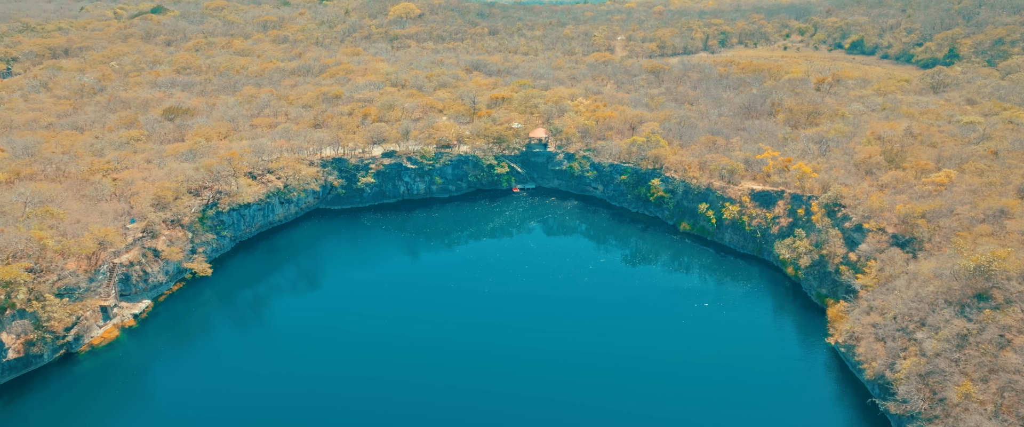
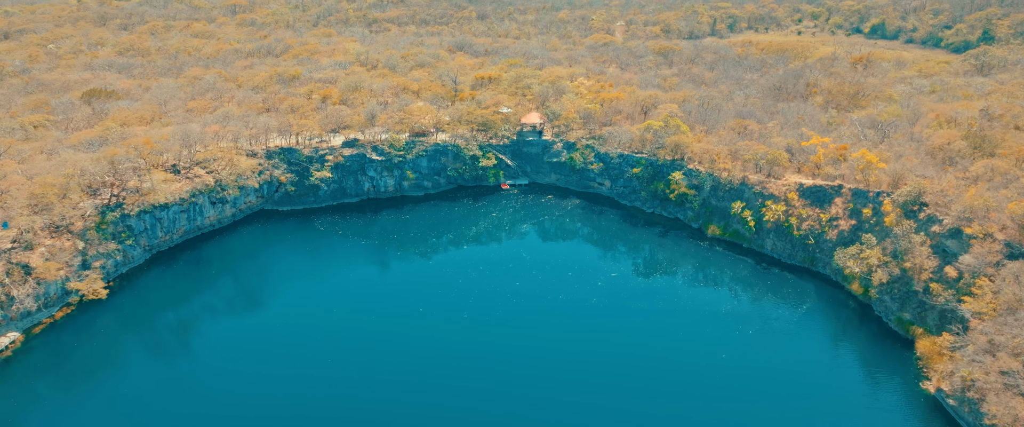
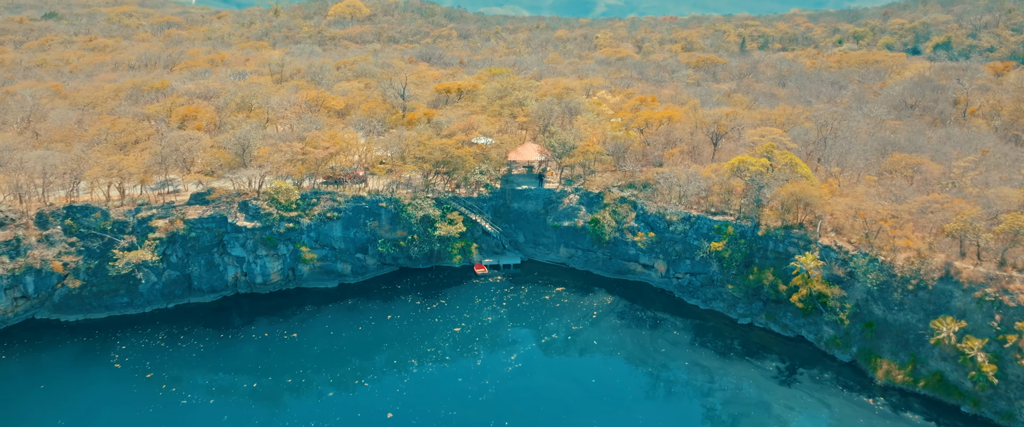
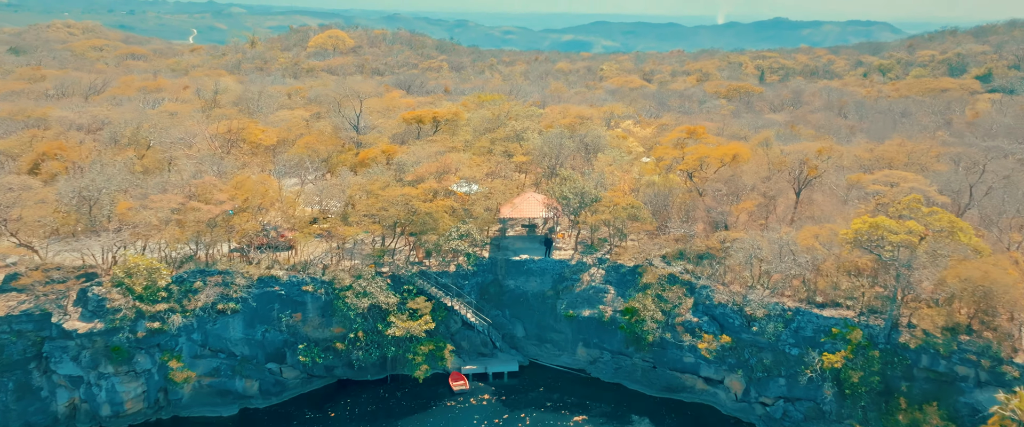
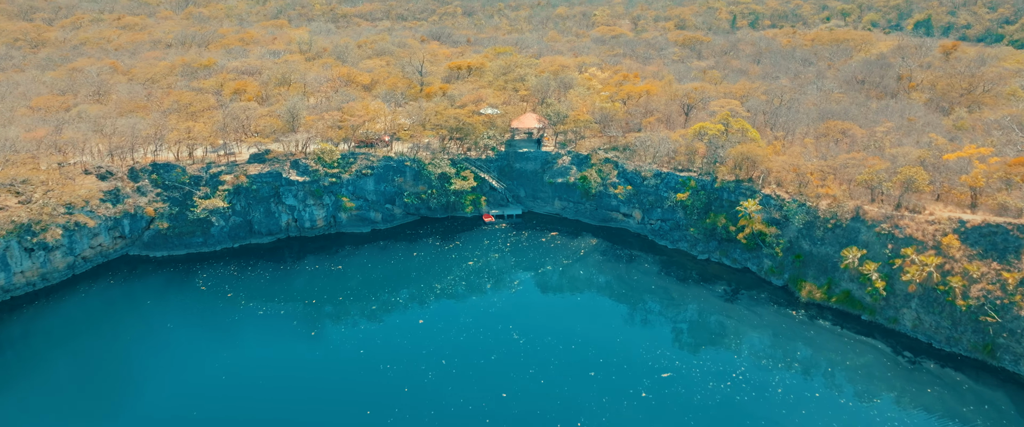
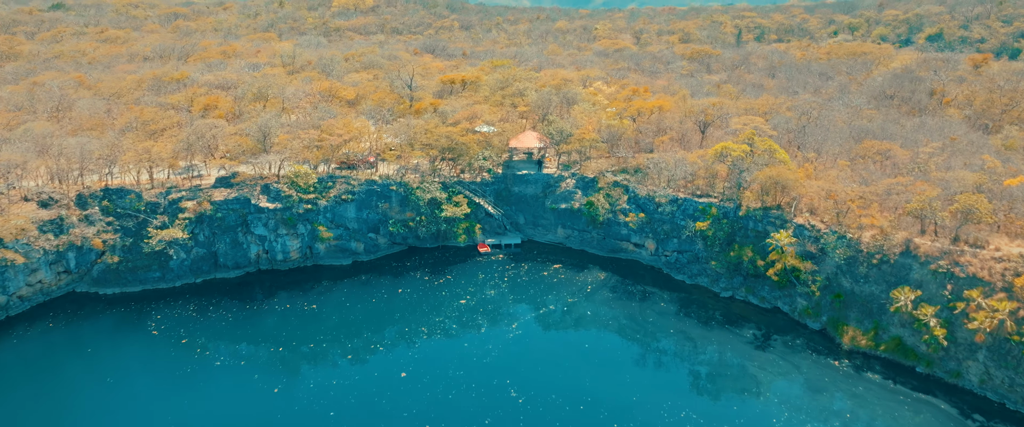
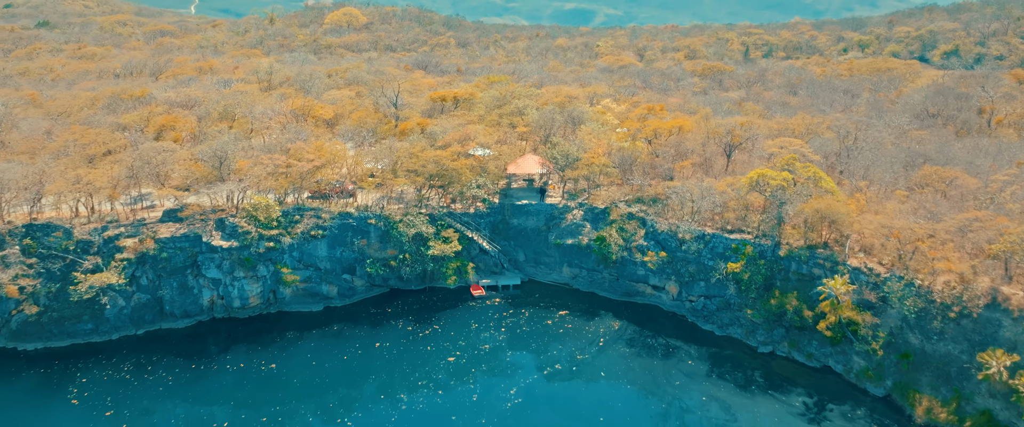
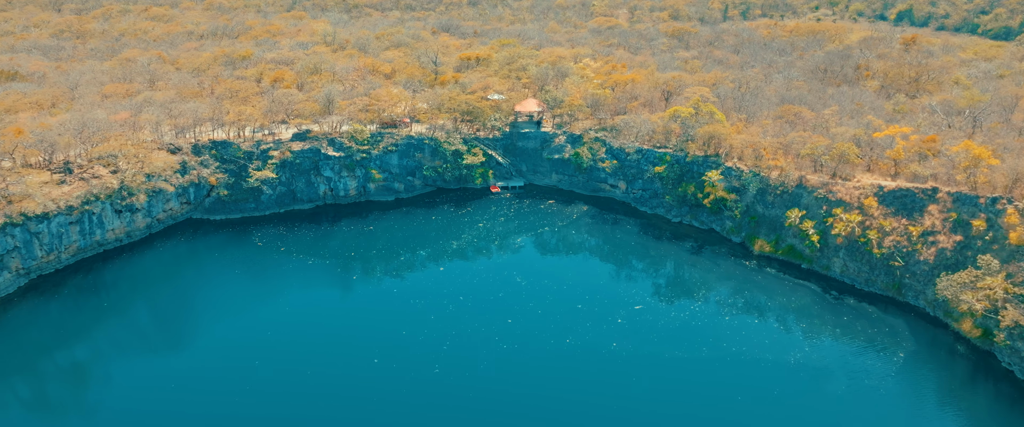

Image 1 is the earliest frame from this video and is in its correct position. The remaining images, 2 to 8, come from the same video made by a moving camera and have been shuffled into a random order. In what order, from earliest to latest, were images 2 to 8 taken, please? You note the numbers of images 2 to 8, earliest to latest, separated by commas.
2, 8, 5, 6, 3, 7, 4
